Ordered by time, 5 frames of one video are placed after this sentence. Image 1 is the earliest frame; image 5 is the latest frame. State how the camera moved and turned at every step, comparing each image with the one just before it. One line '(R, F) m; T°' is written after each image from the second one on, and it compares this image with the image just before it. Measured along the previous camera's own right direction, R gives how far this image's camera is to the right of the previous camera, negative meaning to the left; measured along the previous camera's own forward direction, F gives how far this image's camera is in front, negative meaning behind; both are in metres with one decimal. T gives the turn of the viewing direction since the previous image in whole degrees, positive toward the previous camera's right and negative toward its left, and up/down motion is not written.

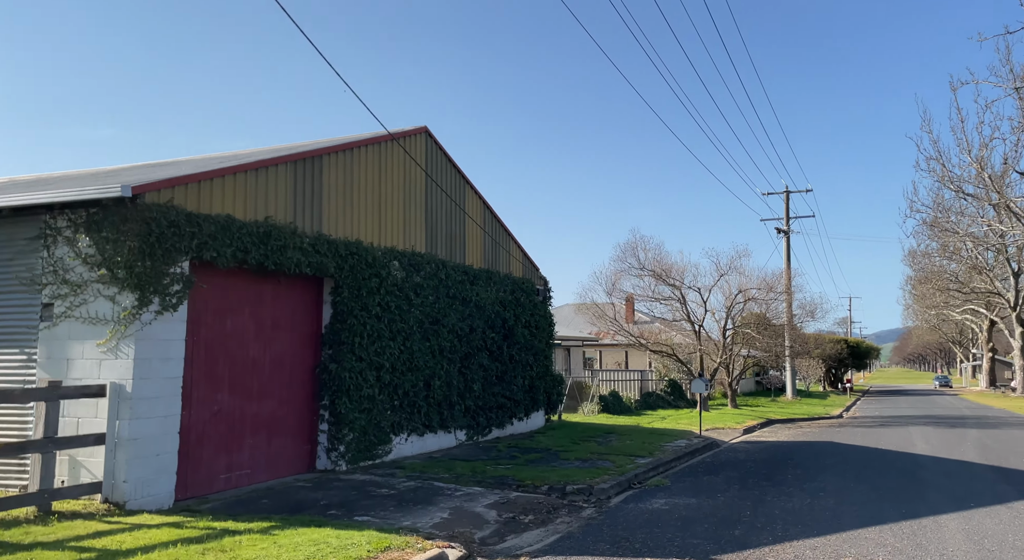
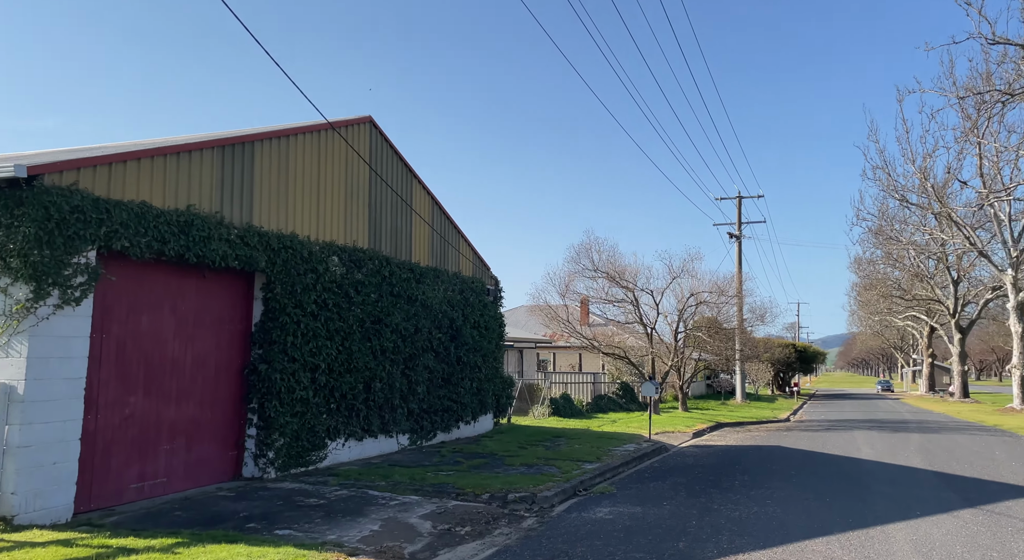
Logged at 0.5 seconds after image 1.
(+0.2, +0.4) m; +3°
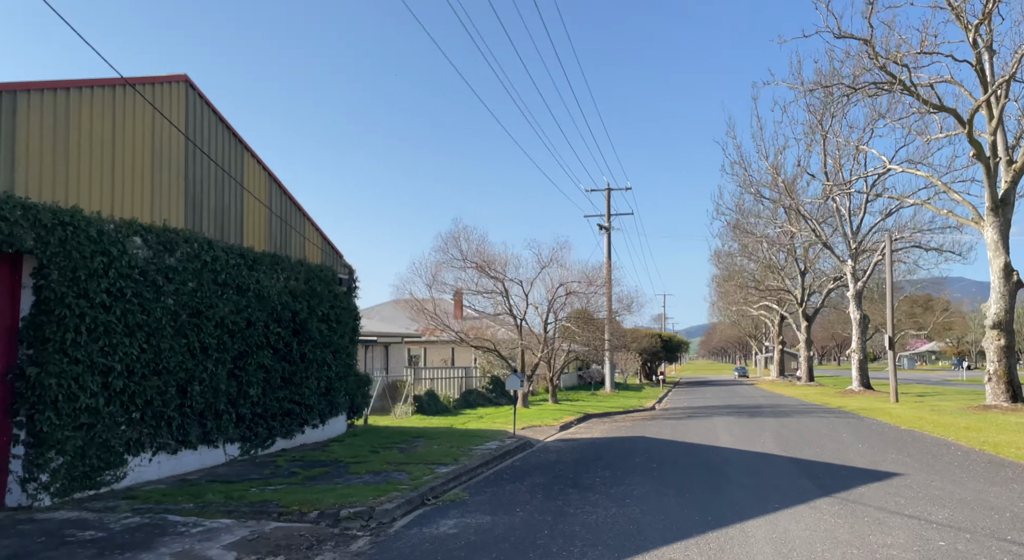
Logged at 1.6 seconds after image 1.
(+0.5, +1.1) m; +9°
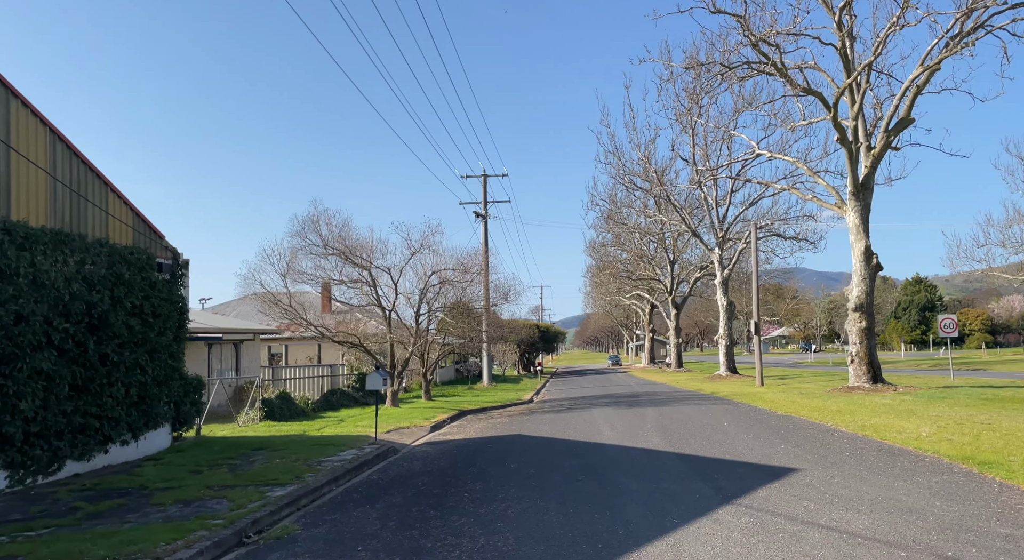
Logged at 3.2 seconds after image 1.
(+0.4, +1.9) m; +9°
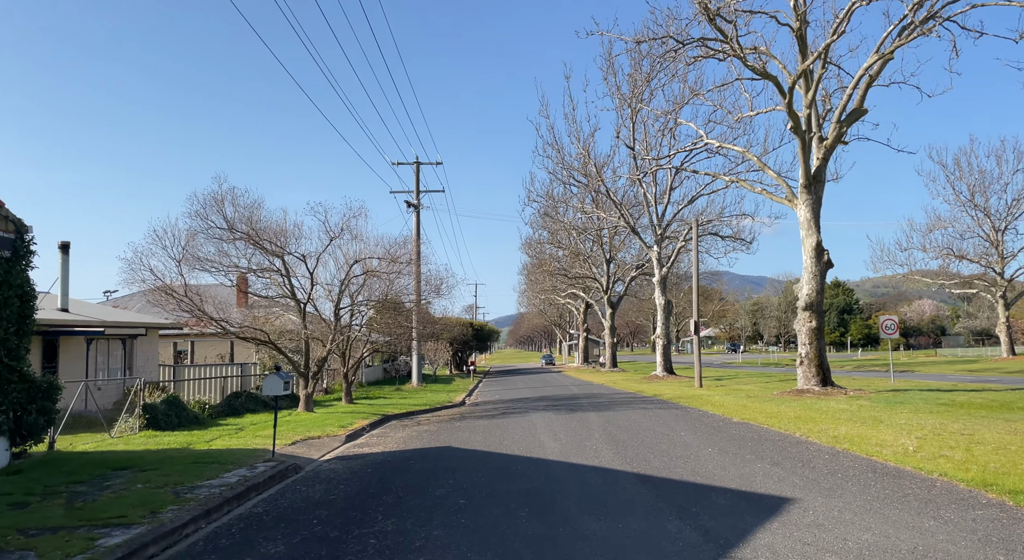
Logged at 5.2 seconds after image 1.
(+0.1, +2.4) m; +5°
